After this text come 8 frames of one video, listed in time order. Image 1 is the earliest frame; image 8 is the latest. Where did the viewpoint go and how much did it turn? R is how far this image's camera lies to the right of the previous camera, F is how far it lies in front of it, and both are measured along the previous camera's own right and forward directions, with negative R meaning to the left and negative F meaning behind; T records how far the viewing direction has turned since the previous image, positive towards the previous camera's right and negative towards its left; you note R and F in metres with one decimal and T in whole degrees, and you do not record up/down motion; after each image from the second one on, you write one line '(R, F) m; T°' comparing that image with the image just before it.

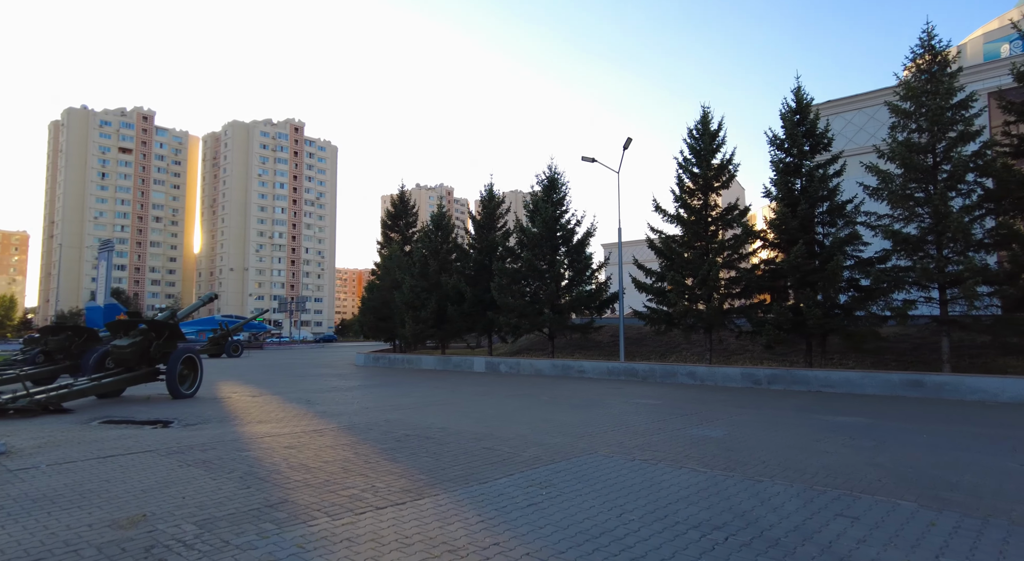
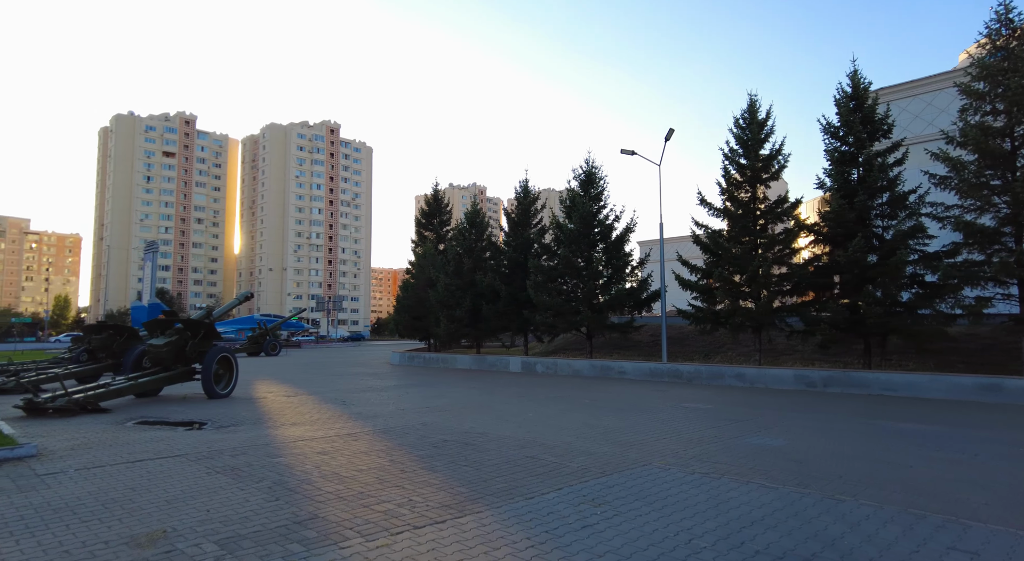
(-0.1, +0.6) m; -3°
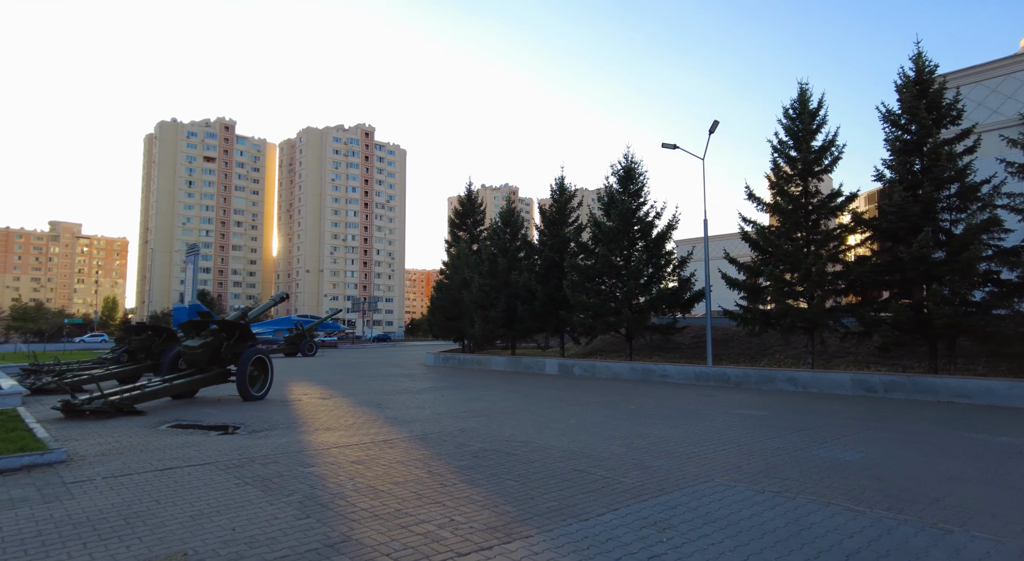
(-0.2, +0.6) m; -3°
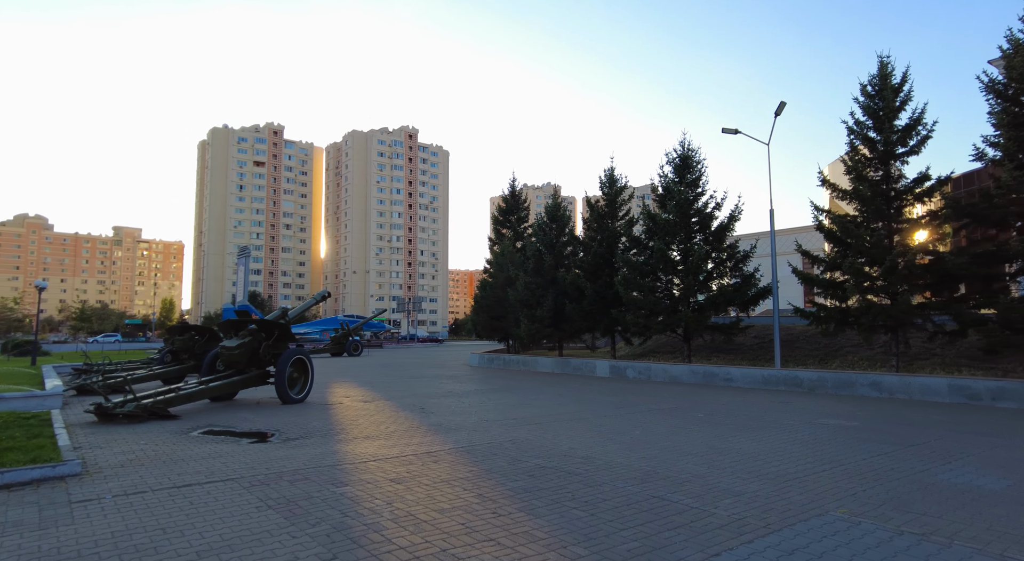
(-0.2, +1.1) m; -4°
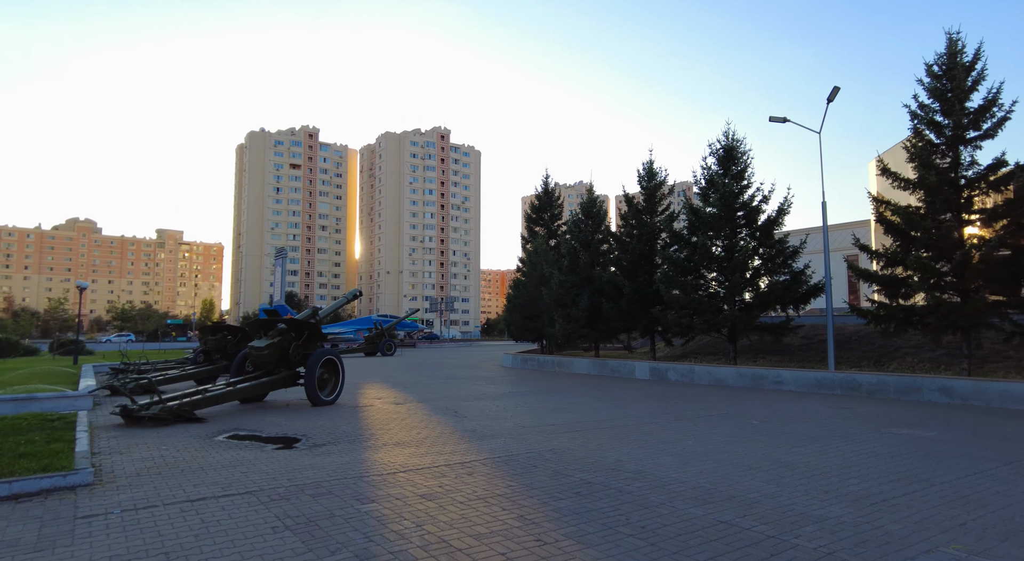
(-0.1, +0.7) m; -3°
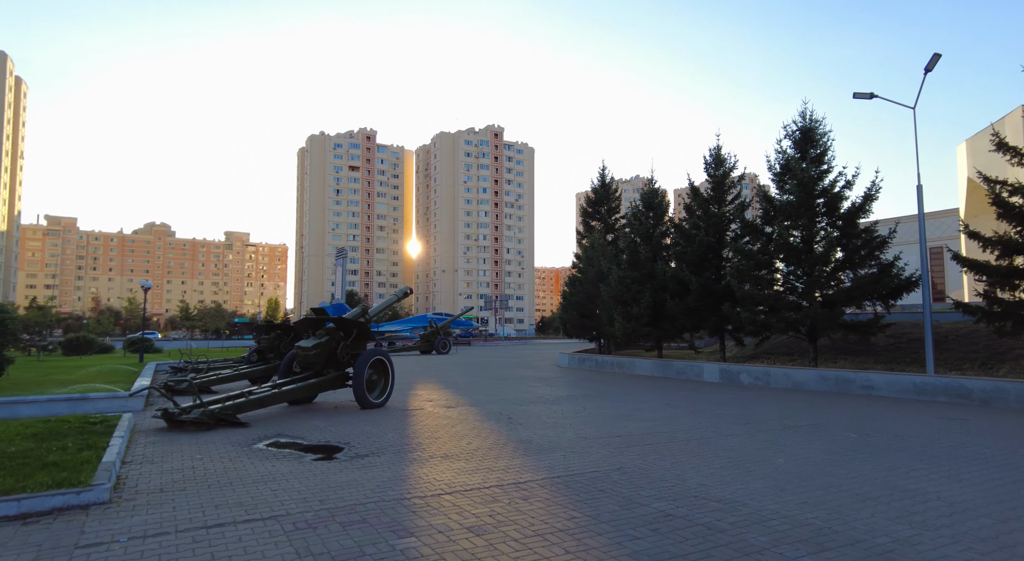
(-0.1, +1.0) m; -5°
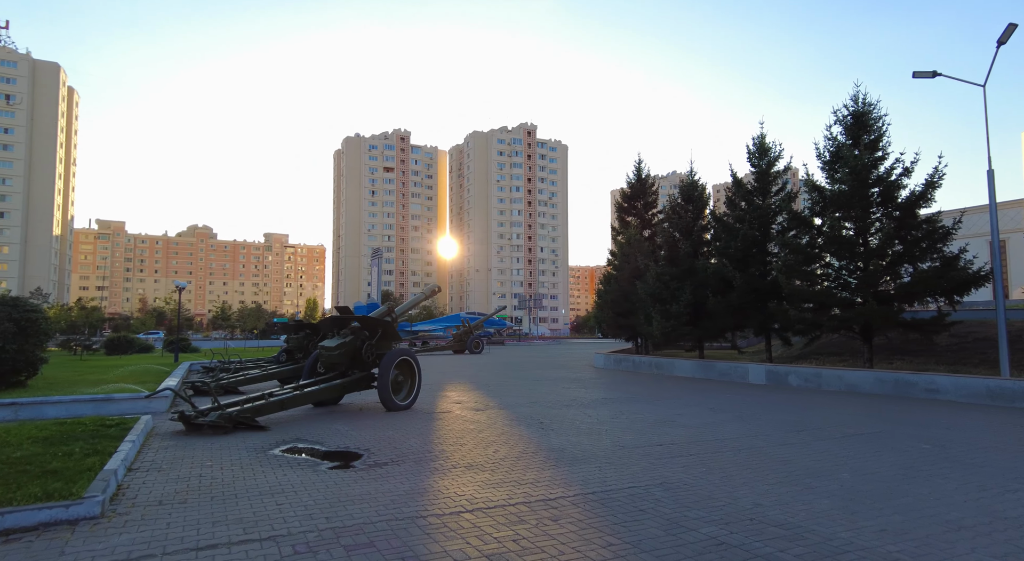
(+0.1, +0.7) m; -3°
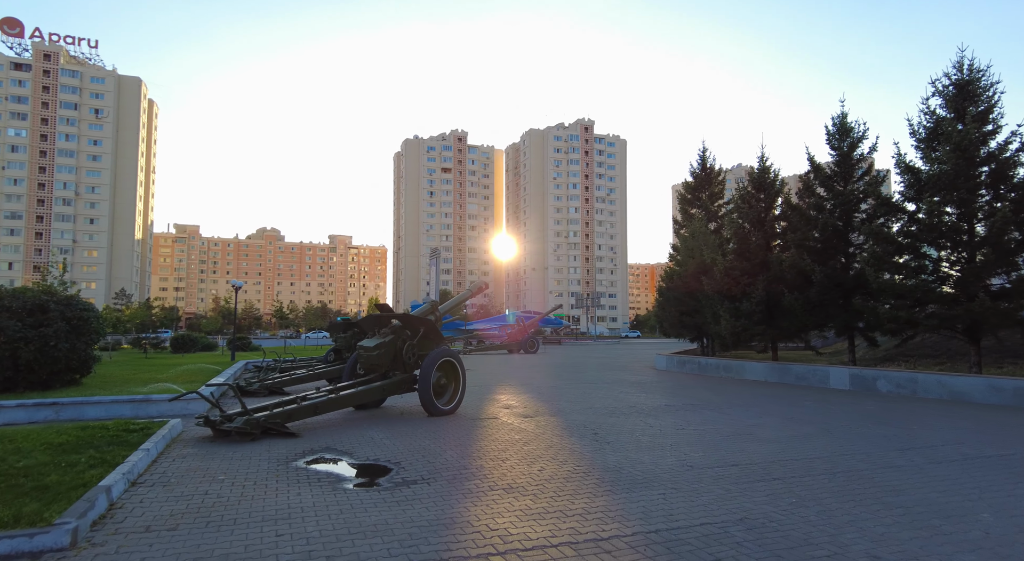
(+0.1, +1.2) m; -5°
